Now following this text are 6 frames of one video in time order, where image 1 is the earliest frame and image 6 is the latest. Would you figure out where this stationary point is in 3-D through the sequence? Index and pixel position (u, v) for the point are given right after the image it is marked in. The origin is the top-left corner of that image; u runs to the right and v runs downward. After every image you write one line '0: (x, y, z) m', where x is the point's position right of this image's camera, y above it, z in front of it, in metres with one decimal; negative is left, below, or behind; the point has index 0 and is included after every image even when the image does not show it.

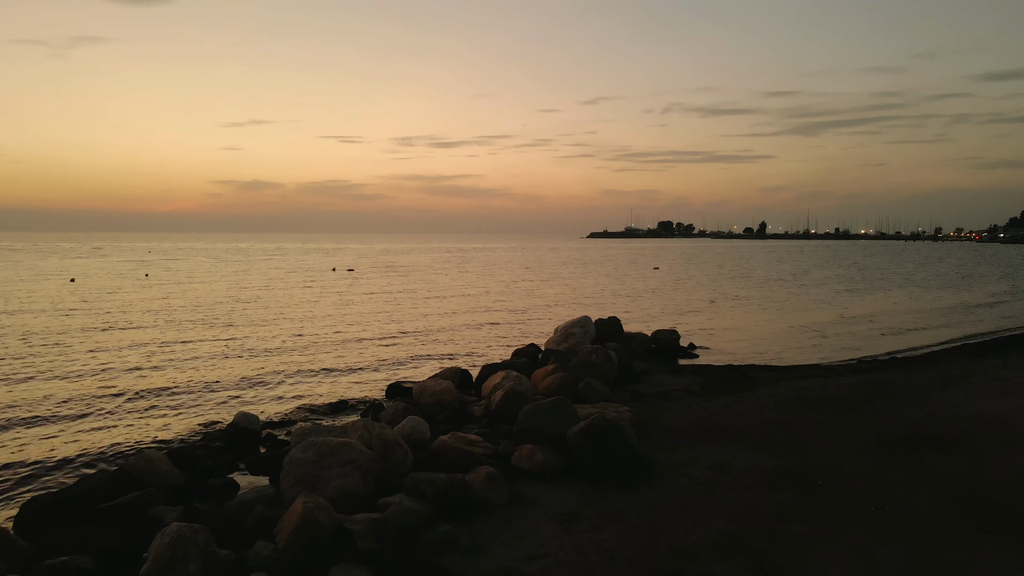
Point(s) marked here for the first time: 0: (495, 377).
0: (-0.4, -2.6, +18.7) m
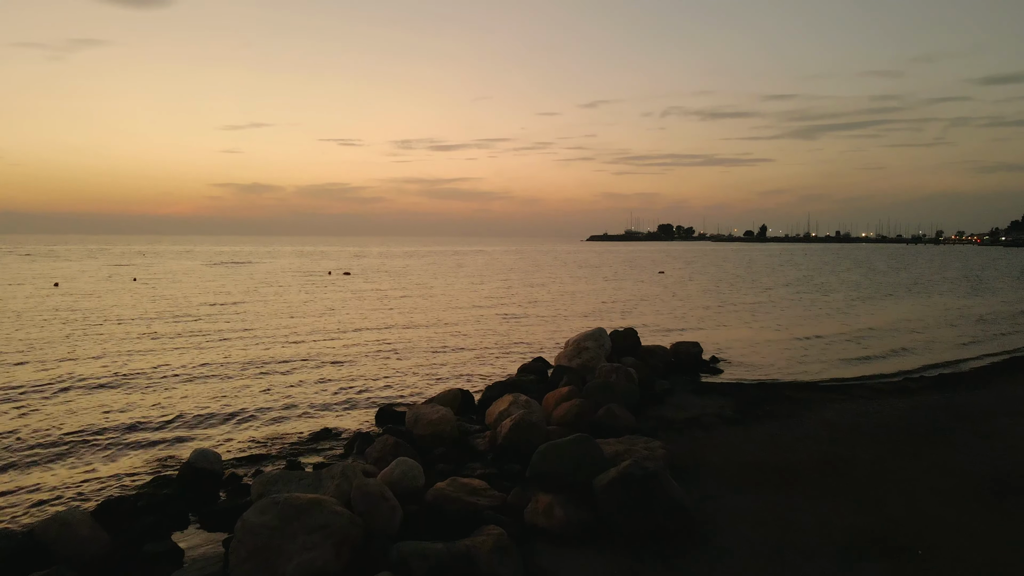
0: (-0.2, -2.9, +16.2) m
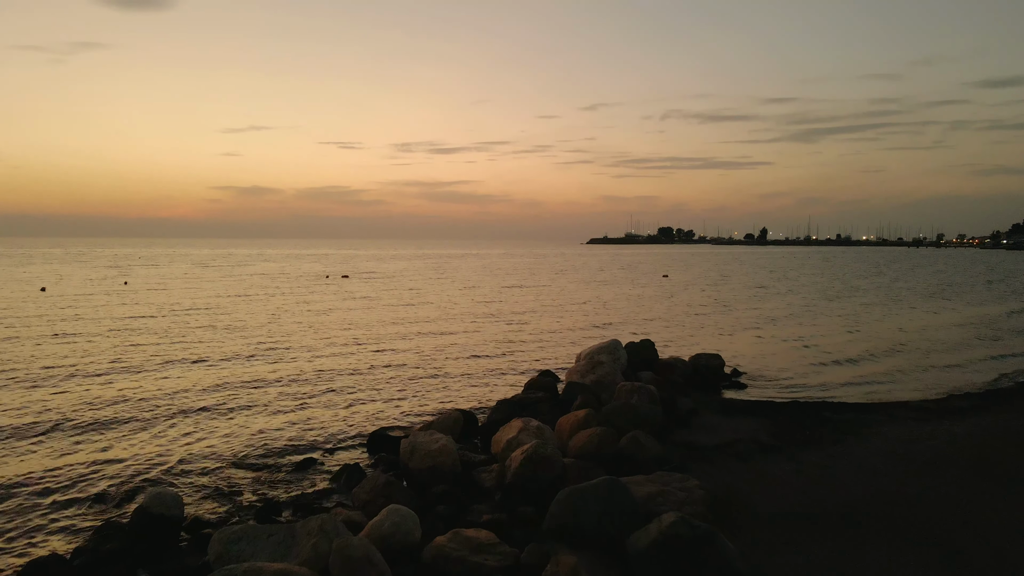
0: (0.0, -3.1, +14.2) m
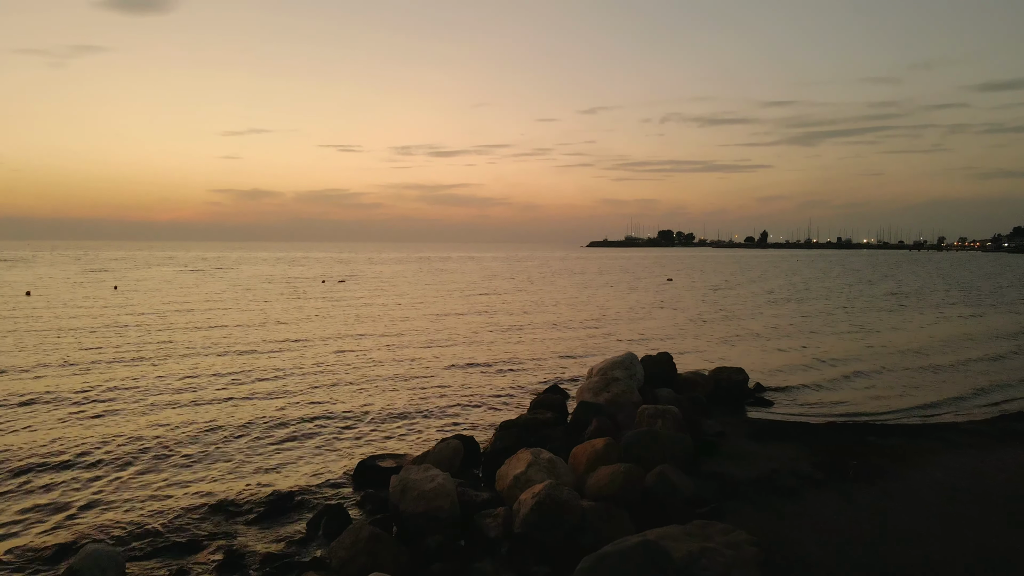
0: (+0.1, -3.3, +12.2) m
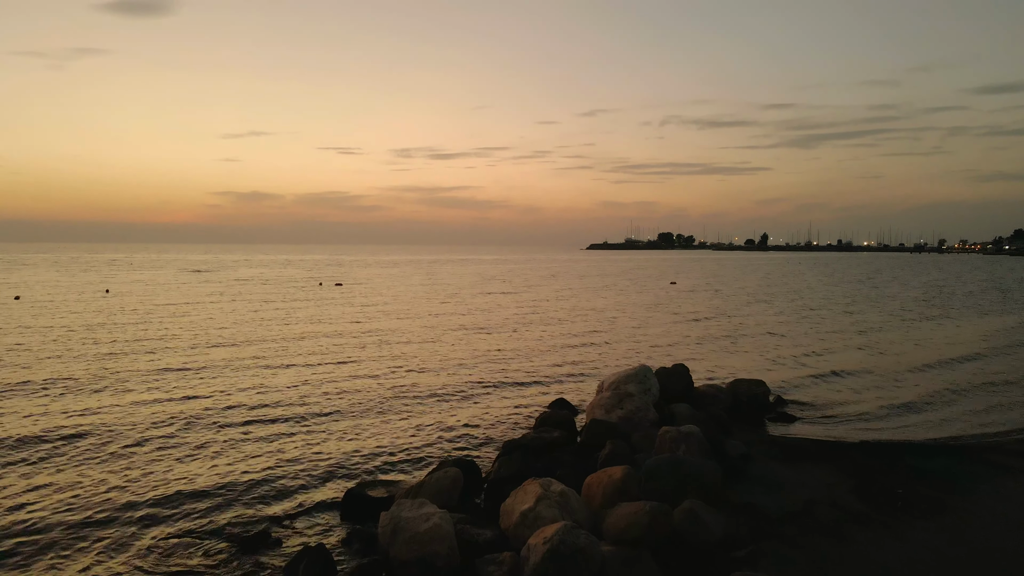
0: (+0.3, -3.5, +10.8) m
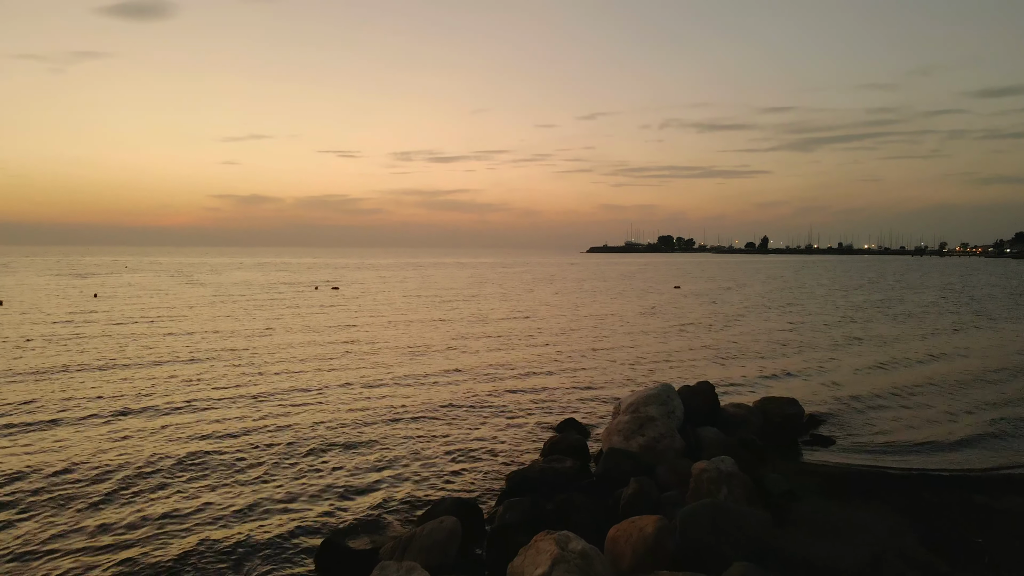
0: (+0.4, -3.7, +8.8) m
